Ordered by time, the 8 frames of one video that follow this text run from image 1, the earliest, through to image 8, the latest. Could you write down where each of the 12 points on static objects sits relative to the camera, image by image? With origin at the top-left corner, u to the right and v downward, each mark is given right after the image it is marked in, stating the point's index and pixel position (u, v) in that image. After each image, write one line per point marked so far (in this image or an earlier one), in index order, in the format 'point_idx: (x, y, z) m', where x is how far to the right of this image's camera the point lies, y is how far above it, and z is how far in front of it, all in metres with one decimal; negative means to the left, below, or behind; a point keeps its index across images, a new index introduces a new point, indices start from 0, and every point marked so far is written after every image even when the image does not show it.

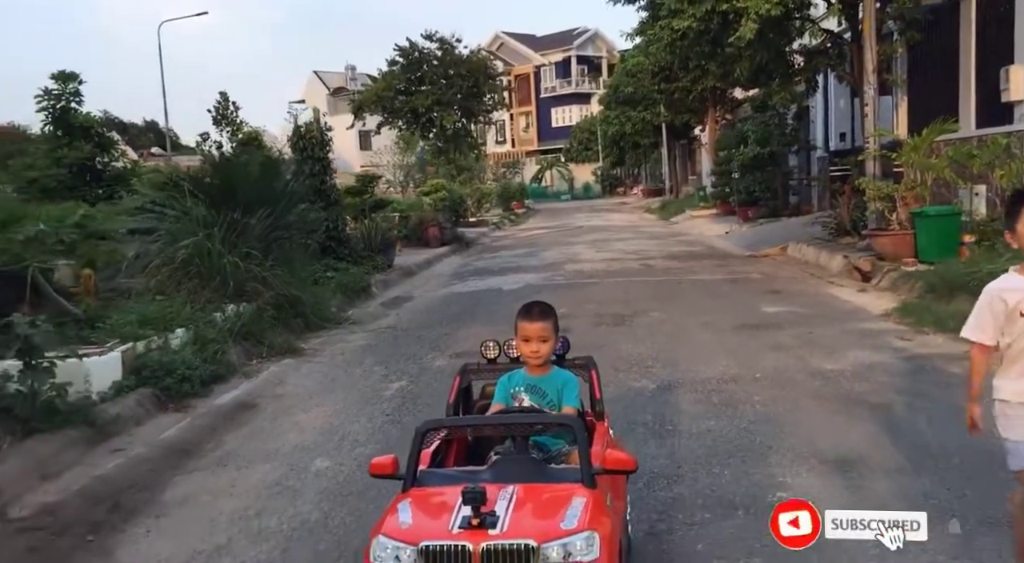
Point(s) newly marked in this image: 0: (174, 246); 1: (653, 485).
0: (-3.7, +0.4, +9.1) m
1: (+0.8, -1.1, +4.5) m
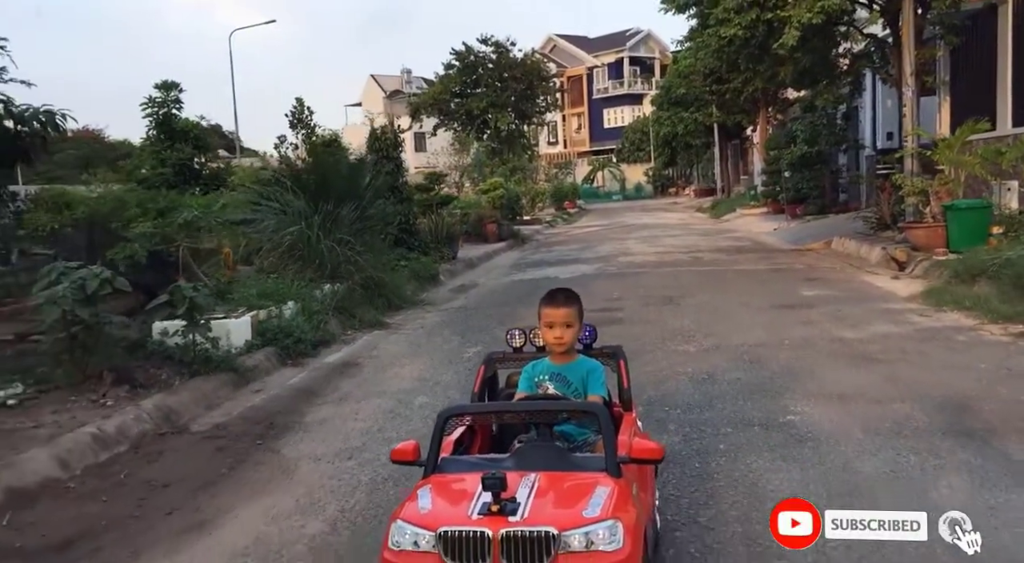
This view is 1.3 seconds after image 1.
0: (-2.9, +0.7, +10.6) m
1: (+1.3, -0.9, +5.7) m
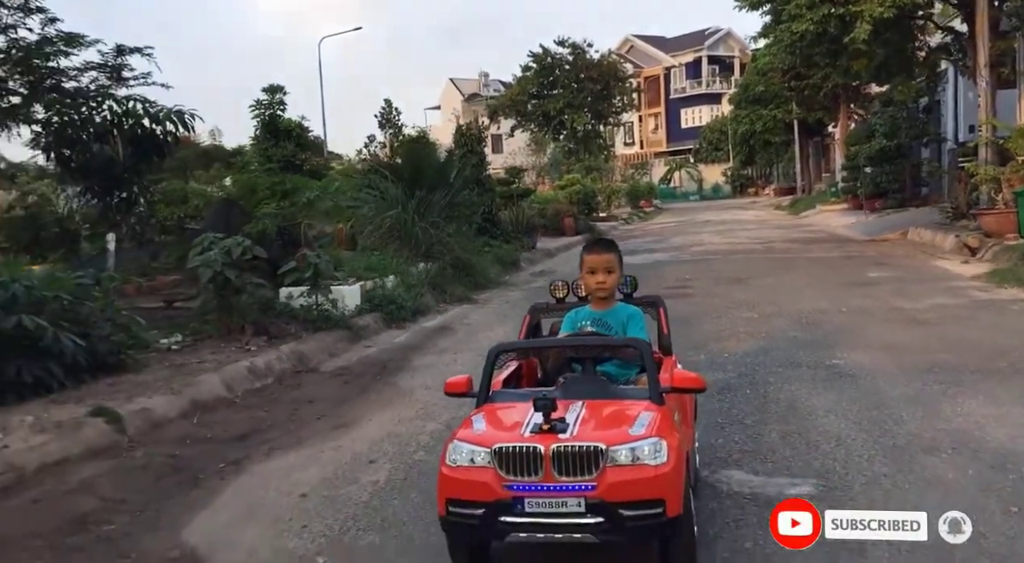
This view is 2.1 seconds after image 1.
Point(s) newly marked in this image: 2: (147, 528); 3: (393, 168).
0: (-1.8, +1.0, +11.8) m
1: (+1.9, -0.6, +6.5) m
2: (-1.6, -1.1, +3.6) m
3: (-1.8, +1.7, +12.2) m
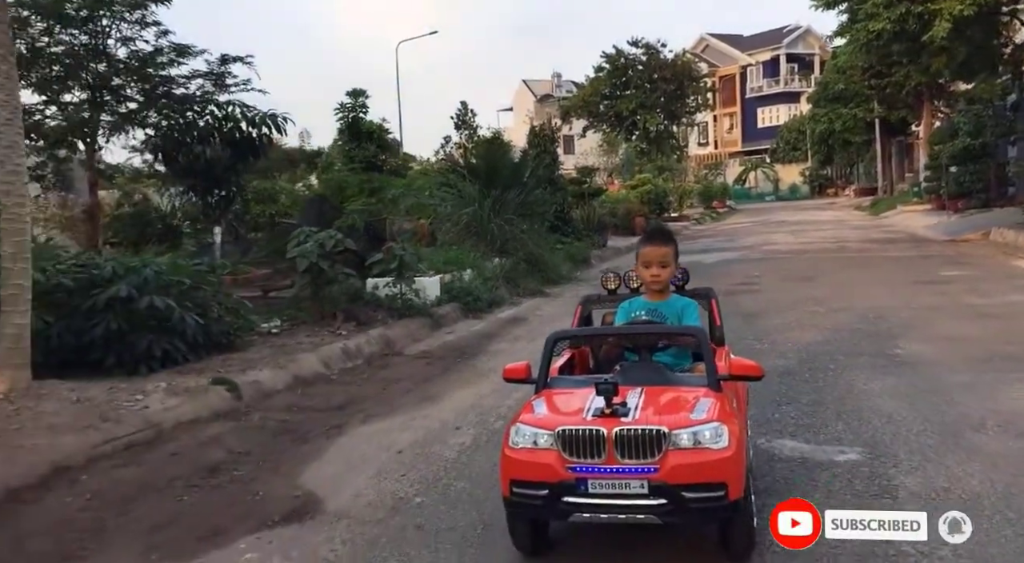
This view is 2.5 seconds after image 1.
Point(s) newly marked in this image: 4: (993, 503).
0: (-0.8, +1.0, +12.3) m
1: (+2.5, -0.5, +6.8) m
2: (-1.3, -1.0, +4.2) m
3: (-0.6, +1.8, +12.8) m
4: (+1.9, -0.9, +3.3) m
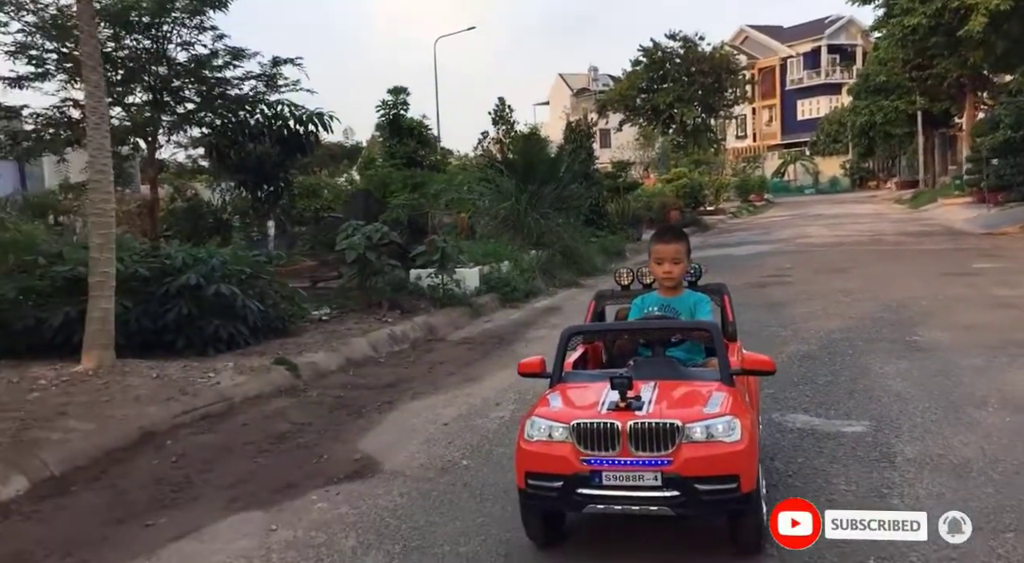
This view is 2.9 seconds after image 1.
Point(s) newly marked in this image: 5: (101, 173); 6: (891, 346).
0: (-0.2, +1.2, +12.8) m
1: (+2.8, -0.4, +7.2) m
2: (-1.0, -0.9, +4.7) m
3: (-0.1, +1.9, +13.2) m
4: (+2.1, -0.8, +3.7) m
5: (-2.8, +0.7, +5.7) m
6: (+3.0, -0.5, +6.5) m
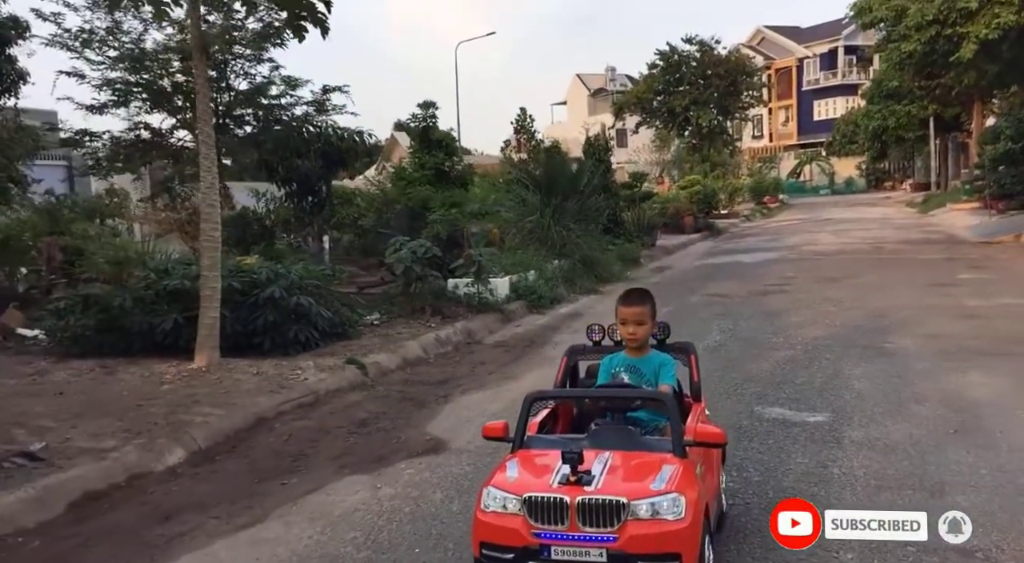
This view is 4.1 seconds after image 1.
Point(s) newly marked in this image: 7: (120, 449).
0: (+0.2, +1.1, +14.0) m
1: (+3.1, -0.6, +8.3) m
2: (-0.8, -1.1, +6.0) m
3: (+0.4, +1.8, +14.5) m
4: (+2.3, -1.0, +4.9) m
5: (-2.6, +0.6, +7.0) m
6: (+3.2, -0.6, +7.6) m
7: (-2.4, -1.0, +5.0) m
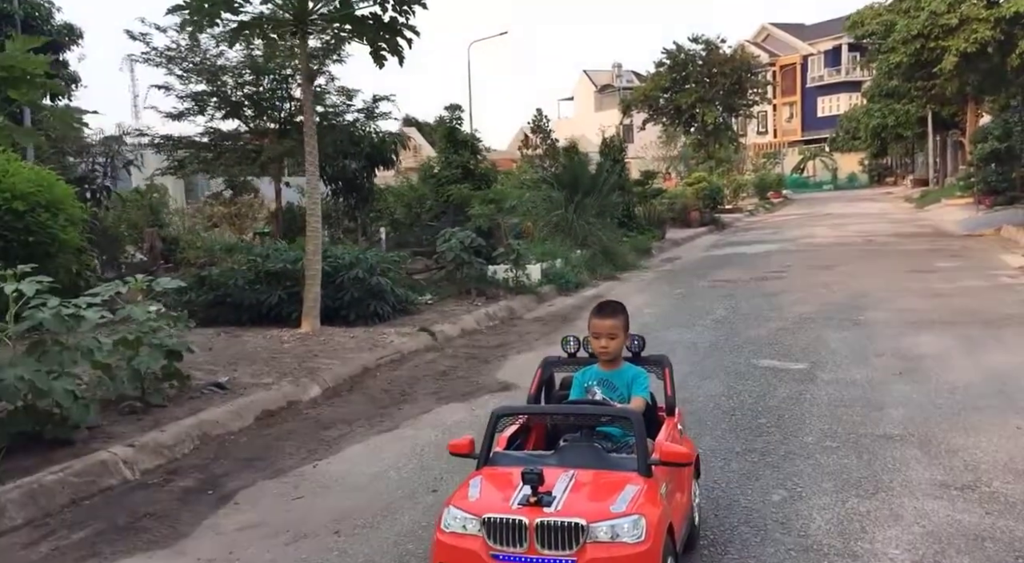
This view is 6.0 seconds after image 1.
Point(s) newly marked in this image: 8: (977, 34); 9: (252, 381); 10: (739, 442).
0: (+0.7, +1.3, +15.7) m
1: (+3.6, -0.4, +10.0) m
2: (-0.3, -0.9, +7.7) m
3: (+0.9, +2.0, +16.1) m
4: (+2.8, -0.8, +6.5) m
5: (-2.1, +0.8, +8.7) m
6: (+3.7, -0.5, +9.3) m
7: (-1.9, -0.8, +6.7) m
8: (+9.2, +4.9, +16.4) m
9: (-2.1, -0.8, +6.7) m
10: (+1.4, -1.0, +5.2) m
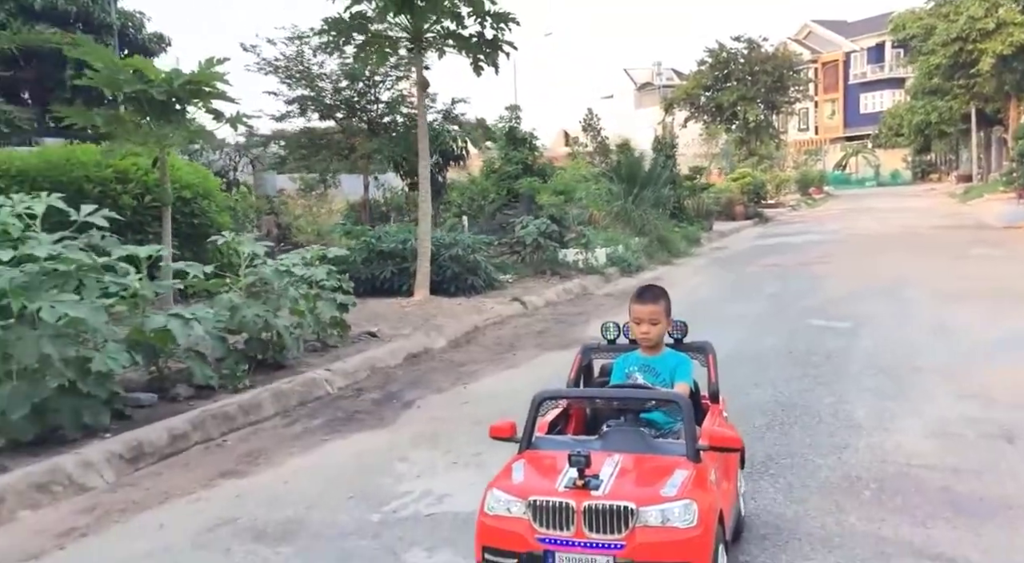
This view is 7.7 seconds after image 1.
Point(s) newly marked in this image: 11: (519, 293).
0: (+2.0, +1.6, +17.2) m
1: (+4.6, -0.1, +11.4) m
2: (+0.6, -0.6, +9.2) m
3: (+2.2, +2.3, +17.6) m
4: (+3.7, -0.5, +7.9) m
5: (-1.1, +1.1, +10.3) m
6: (+4.7, -0.2, +10.7) m
7: (-1.0, -0.5, +8.3) m
8: (+10.6, +5.2, +17.5) m
9: (-1.2, -0.5, +8.3) m
10: (+2.3, -0.7, +6.6) m
11: (+0.1, -0.2, +11.6) m
